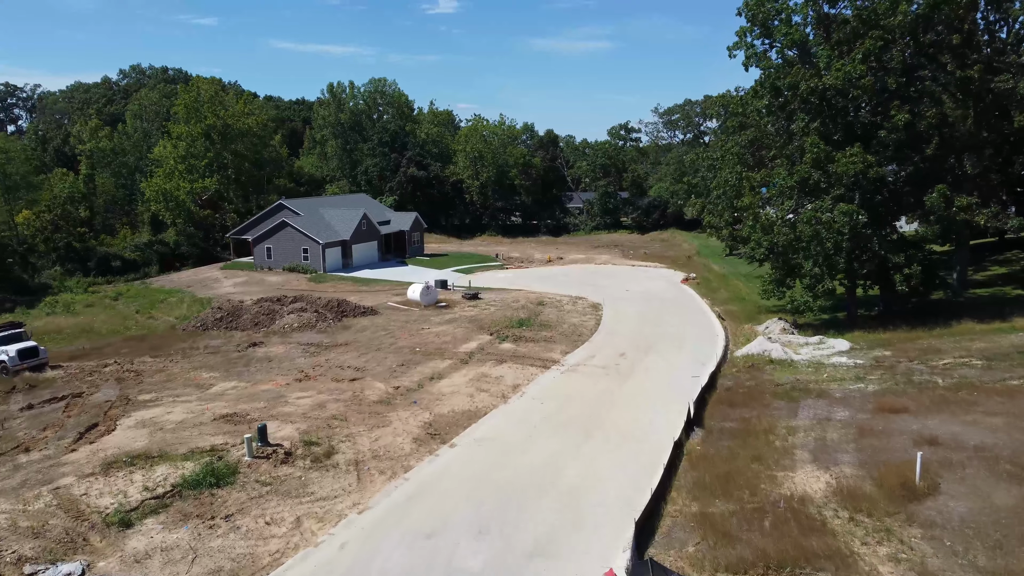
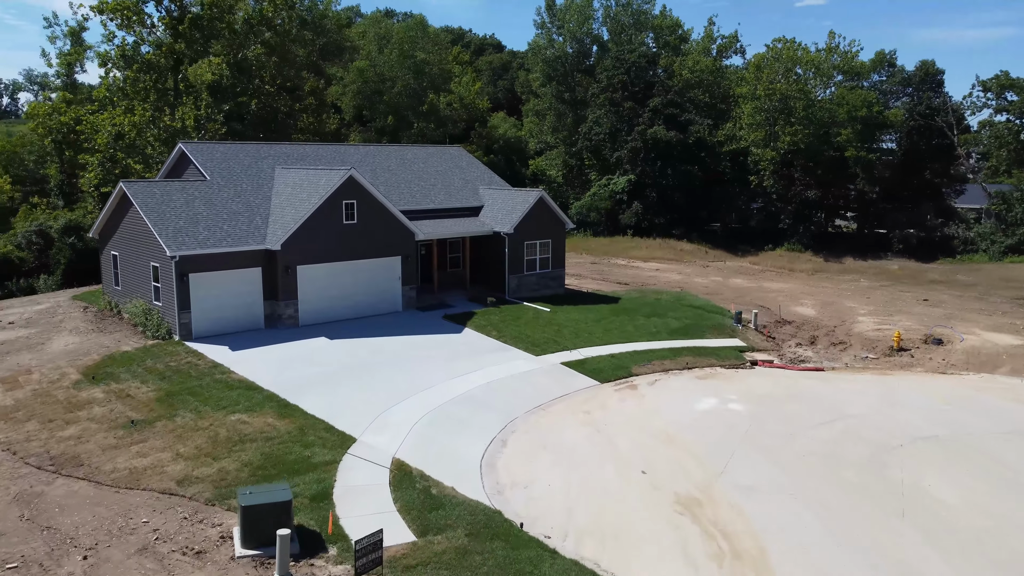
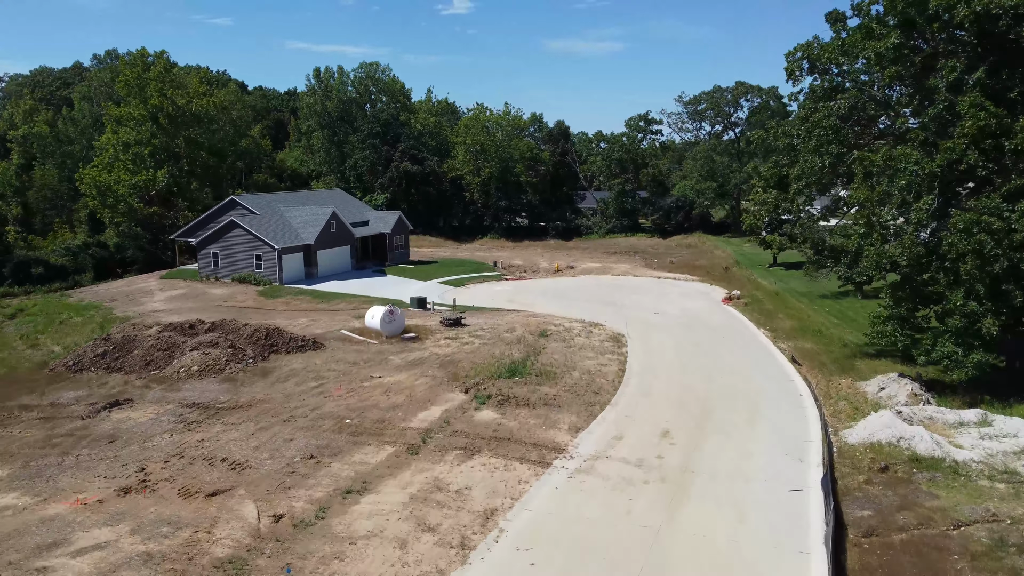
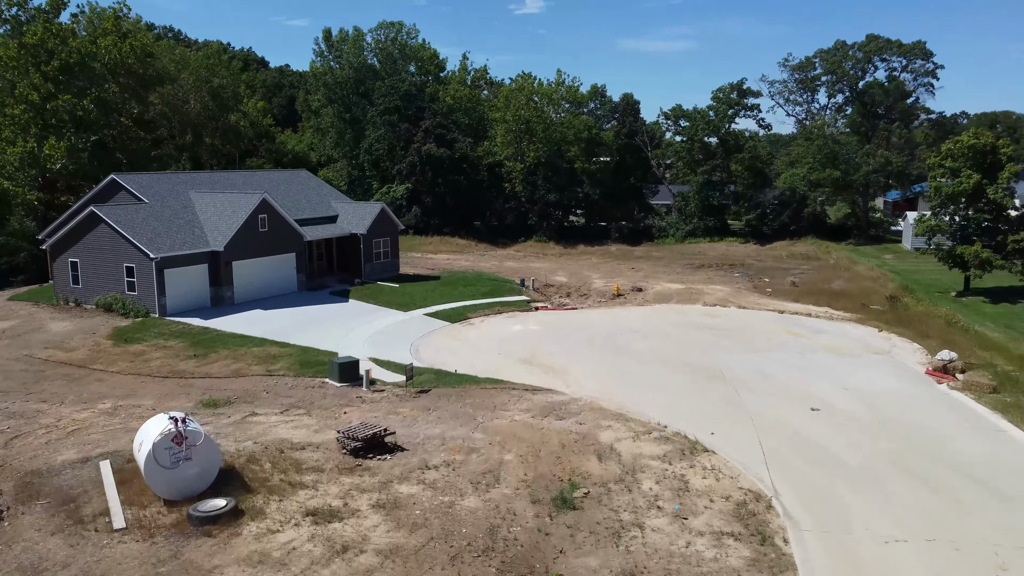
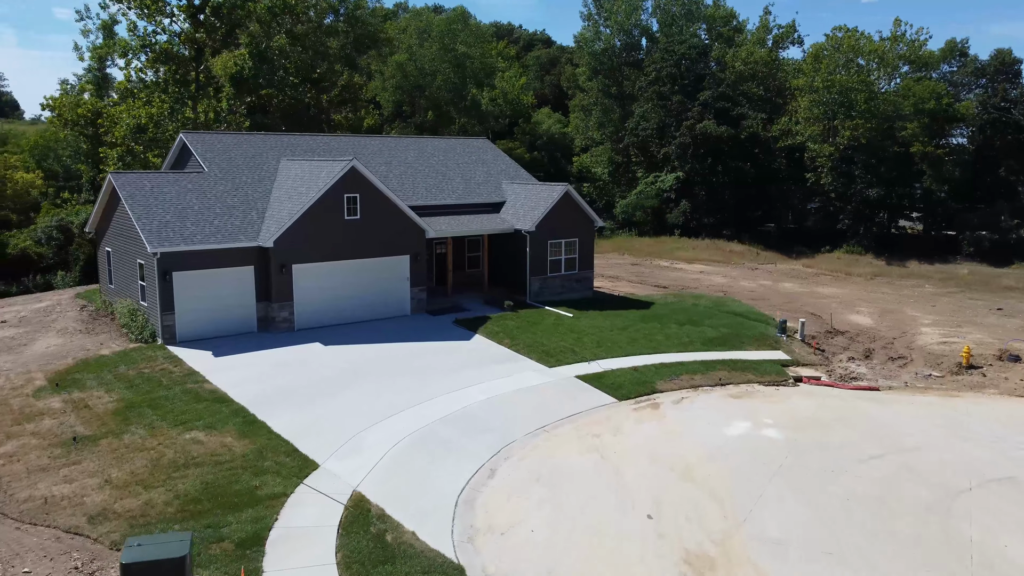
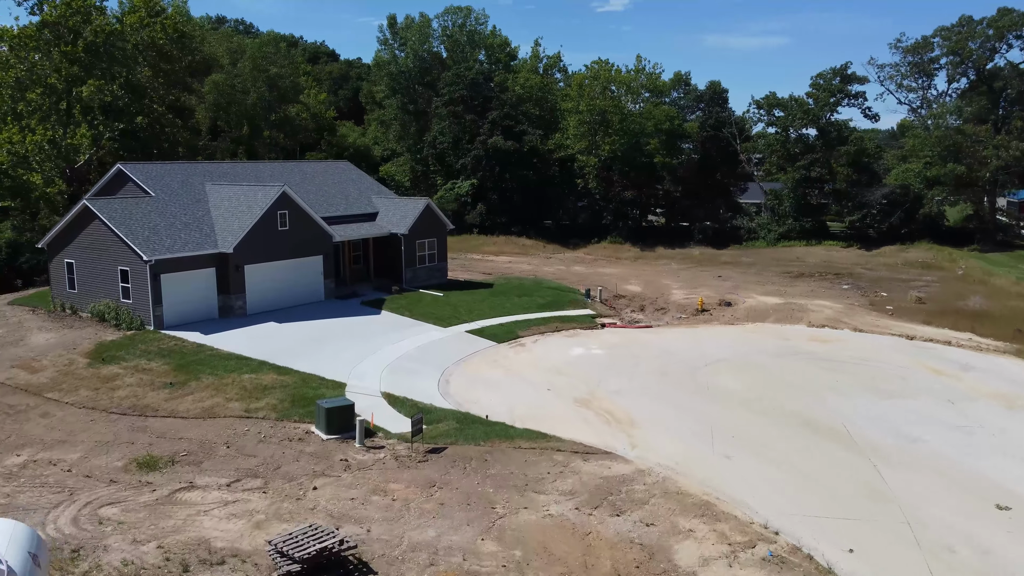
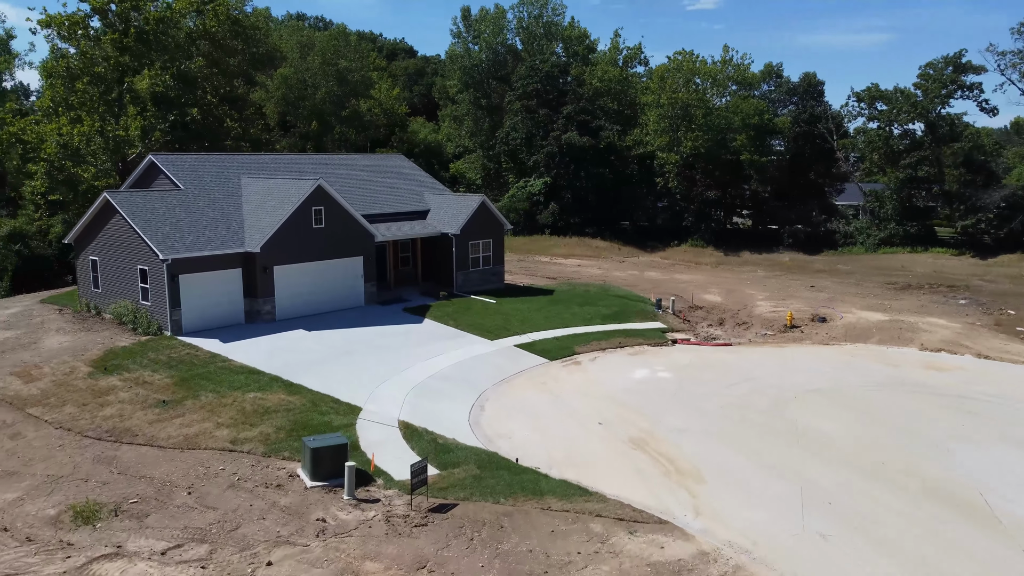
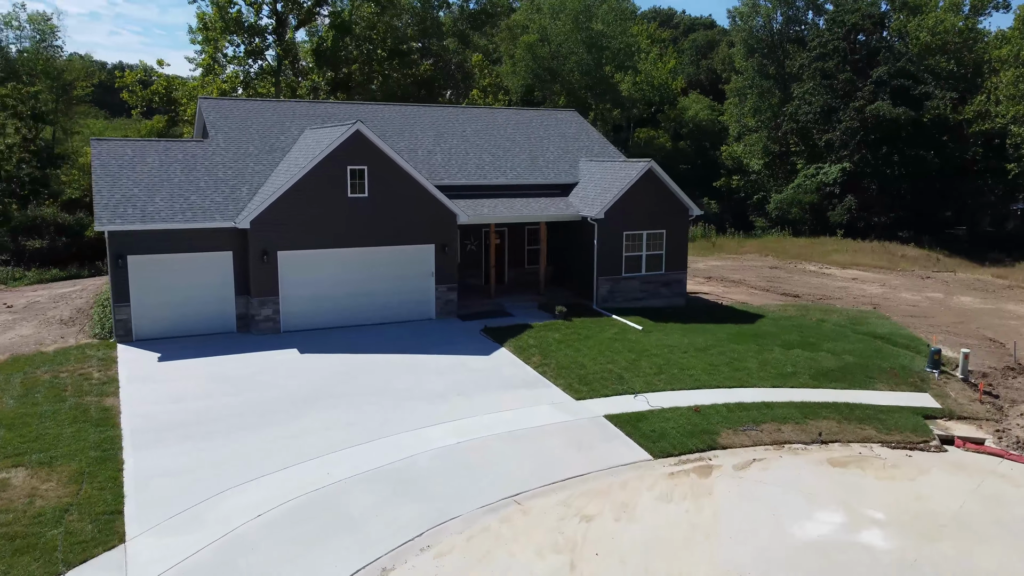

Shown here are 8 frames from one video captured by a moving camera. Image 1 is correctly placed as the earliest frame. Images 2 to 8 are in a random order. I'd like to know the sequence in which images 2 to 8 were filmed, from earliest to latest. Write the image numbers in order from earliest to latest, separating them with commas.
3, 4, 6, 7, 2, 5, 8
